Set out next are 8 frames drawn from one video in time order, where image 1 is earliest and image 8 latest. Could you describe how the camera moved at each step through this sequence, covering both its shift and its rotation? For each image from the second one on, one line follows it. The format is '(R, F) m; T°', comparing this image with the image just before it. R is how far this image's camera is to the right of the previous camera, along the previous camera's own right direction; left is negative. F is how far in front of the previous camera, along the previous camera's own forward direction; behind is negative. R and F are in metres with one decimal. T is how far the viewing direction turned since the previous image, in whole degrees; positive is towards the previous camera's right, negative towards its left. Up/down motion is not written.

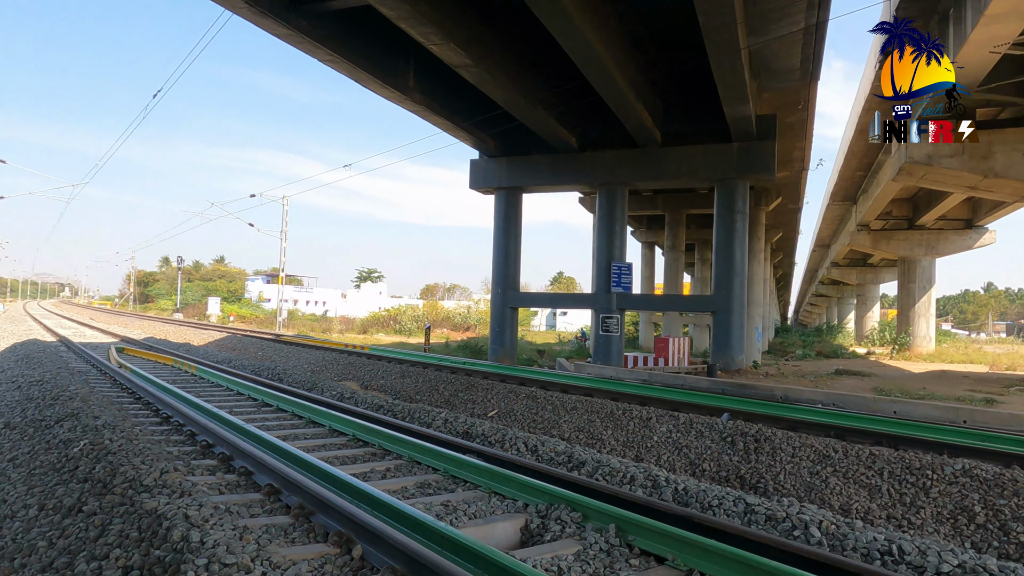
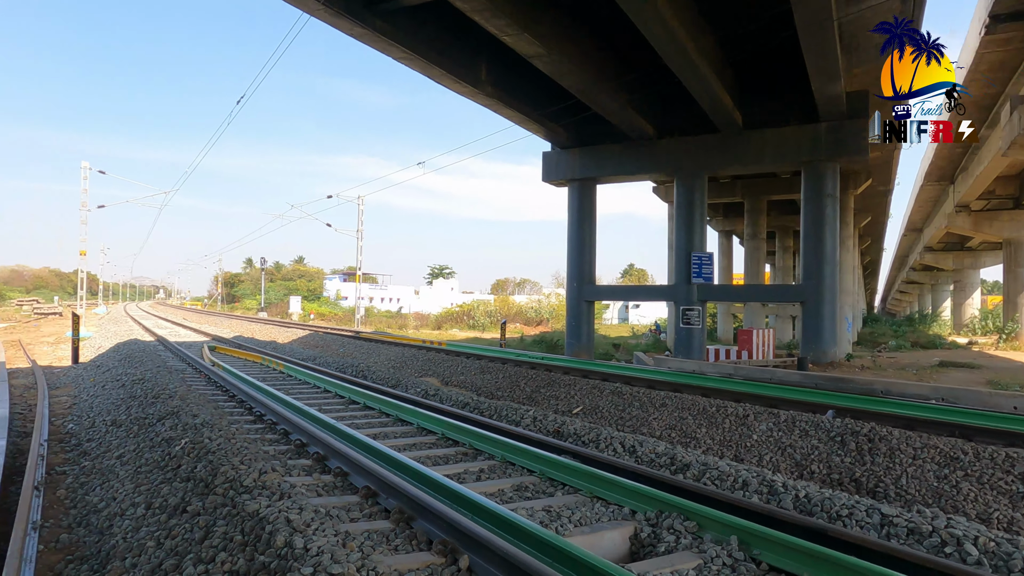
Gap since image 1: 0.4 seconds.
(-0.2, +0.3) m; -6°
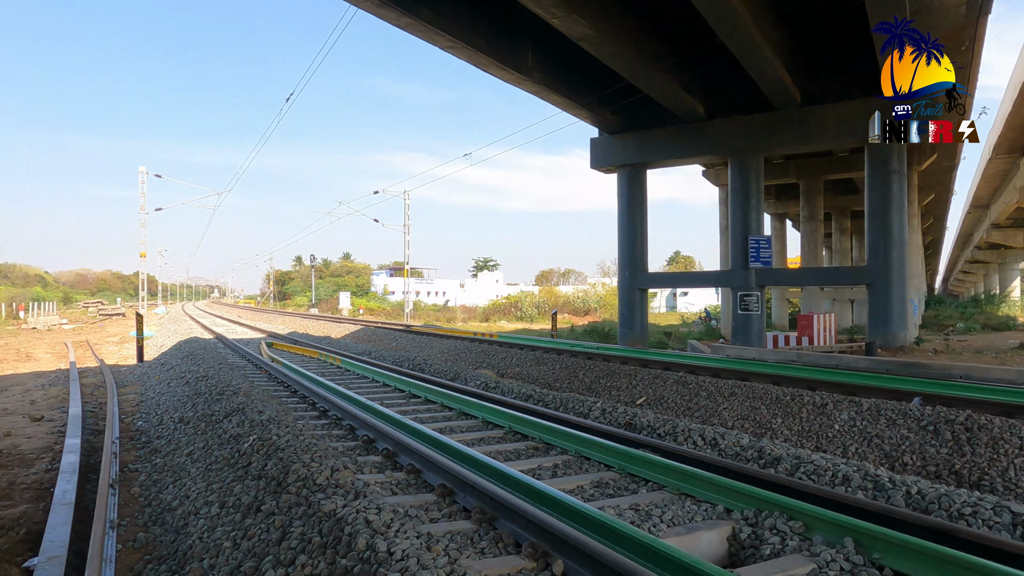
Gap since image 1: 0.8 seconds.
(-0.2, +0.3) m; -4°
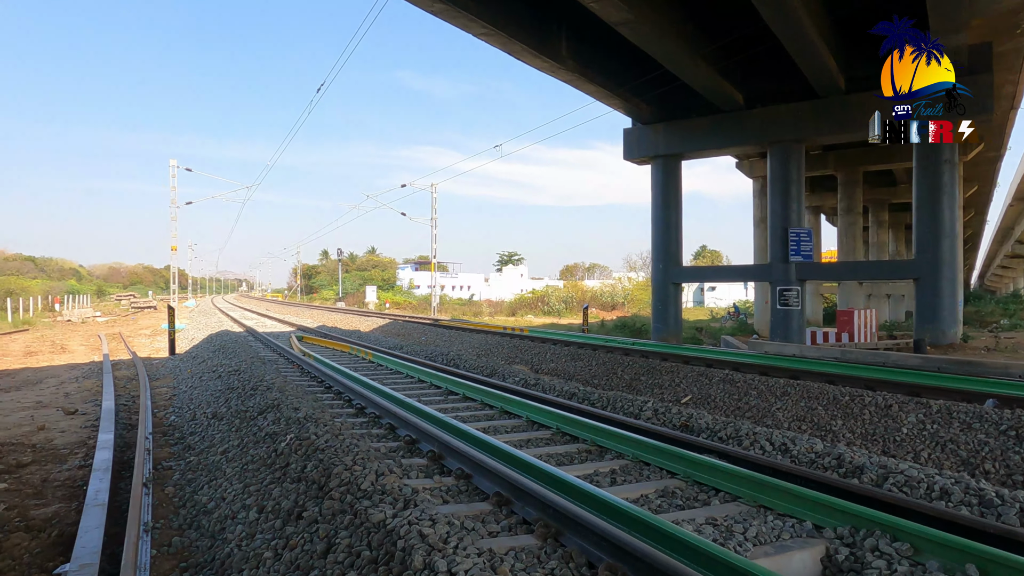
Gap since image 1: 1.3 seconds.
(-0.2, +0.4) m; -2°
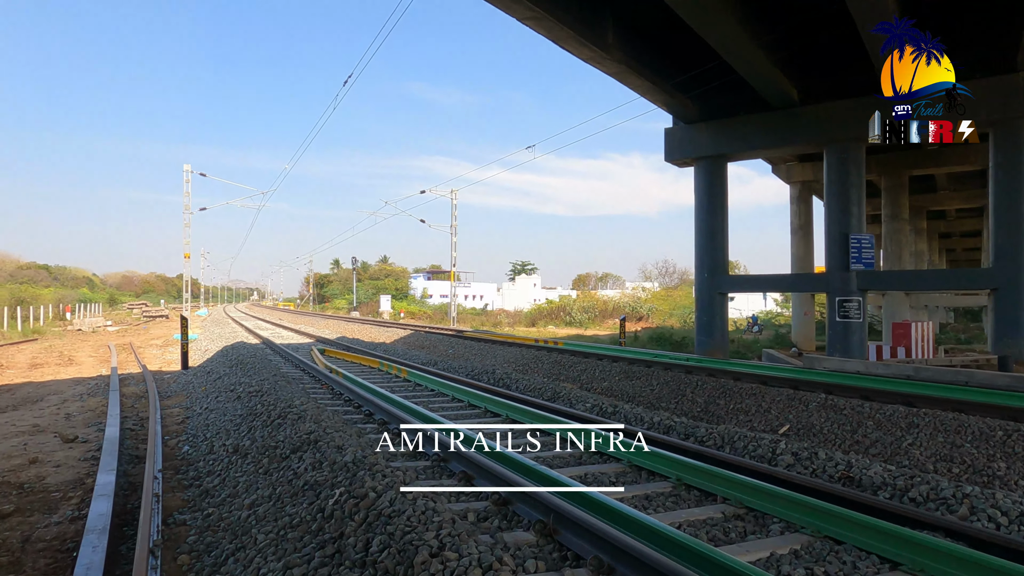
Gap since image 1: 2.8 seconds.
(-0.7, +1.3) m; -1°
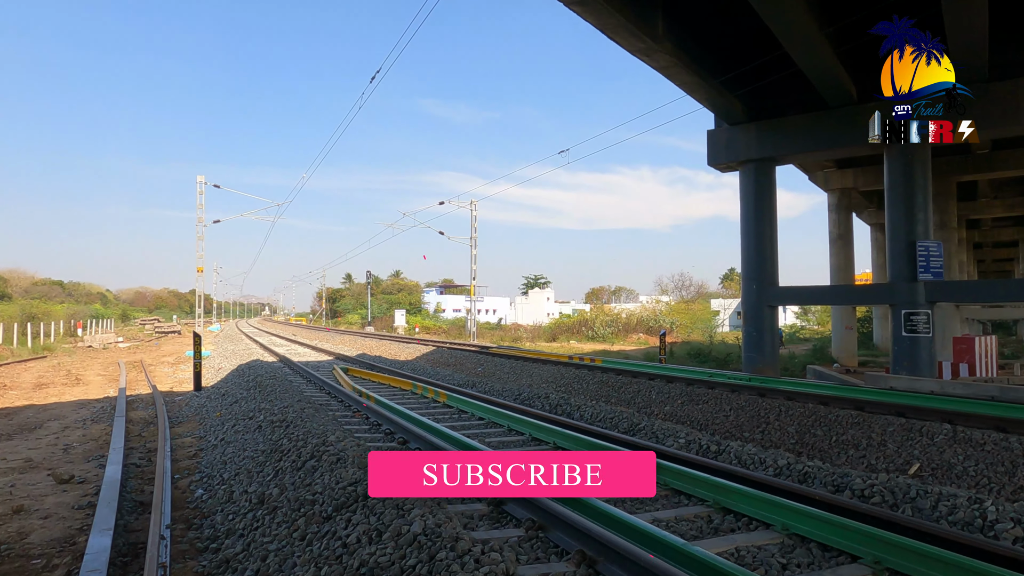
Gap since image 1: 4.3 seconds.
(-0.7, +1.2) m; -1°
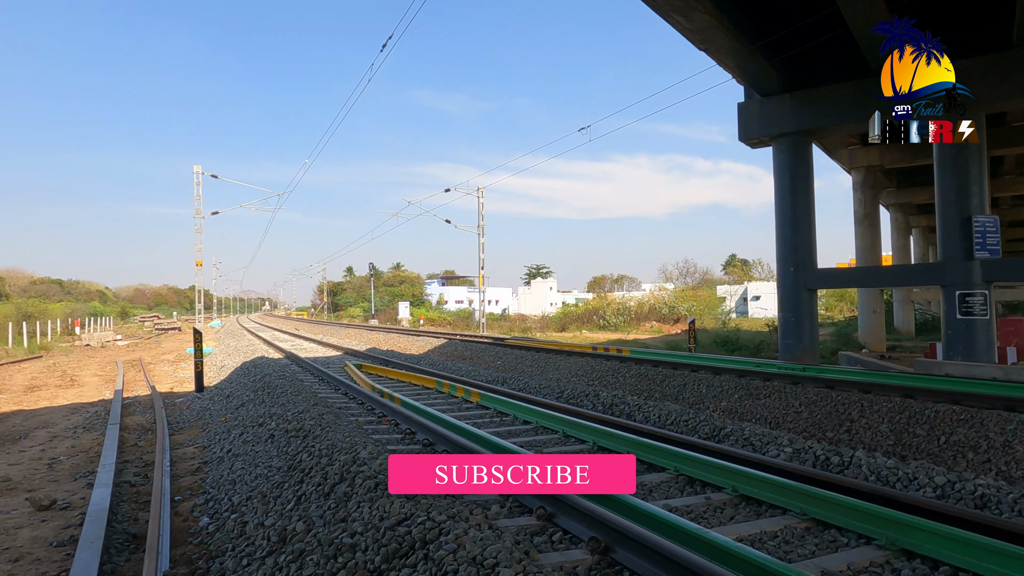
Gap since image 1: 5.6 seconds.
(-0.6, +1.1) m; 0°
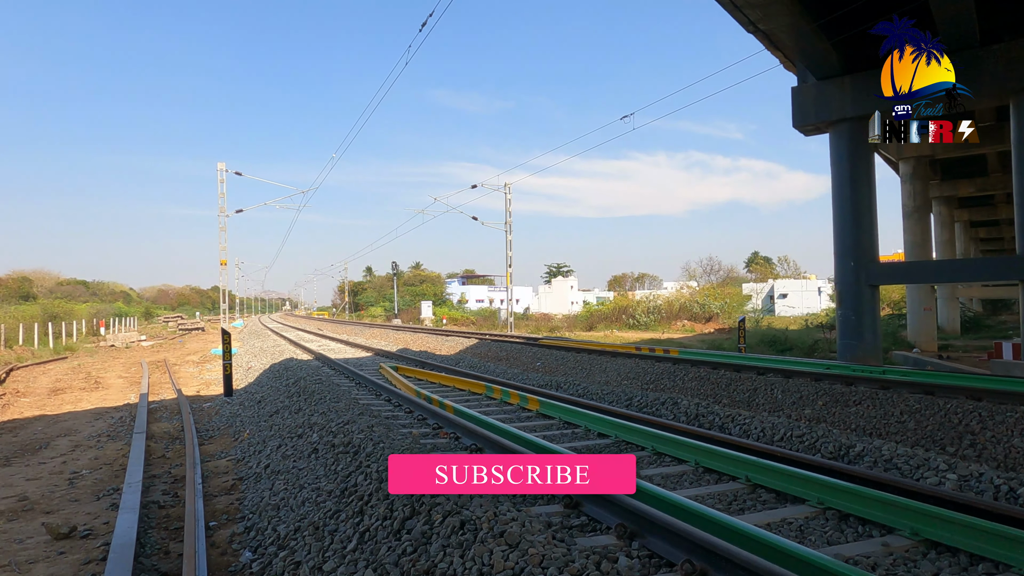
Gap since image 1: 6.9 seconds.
(-0.6, +0.8) m; -2°
